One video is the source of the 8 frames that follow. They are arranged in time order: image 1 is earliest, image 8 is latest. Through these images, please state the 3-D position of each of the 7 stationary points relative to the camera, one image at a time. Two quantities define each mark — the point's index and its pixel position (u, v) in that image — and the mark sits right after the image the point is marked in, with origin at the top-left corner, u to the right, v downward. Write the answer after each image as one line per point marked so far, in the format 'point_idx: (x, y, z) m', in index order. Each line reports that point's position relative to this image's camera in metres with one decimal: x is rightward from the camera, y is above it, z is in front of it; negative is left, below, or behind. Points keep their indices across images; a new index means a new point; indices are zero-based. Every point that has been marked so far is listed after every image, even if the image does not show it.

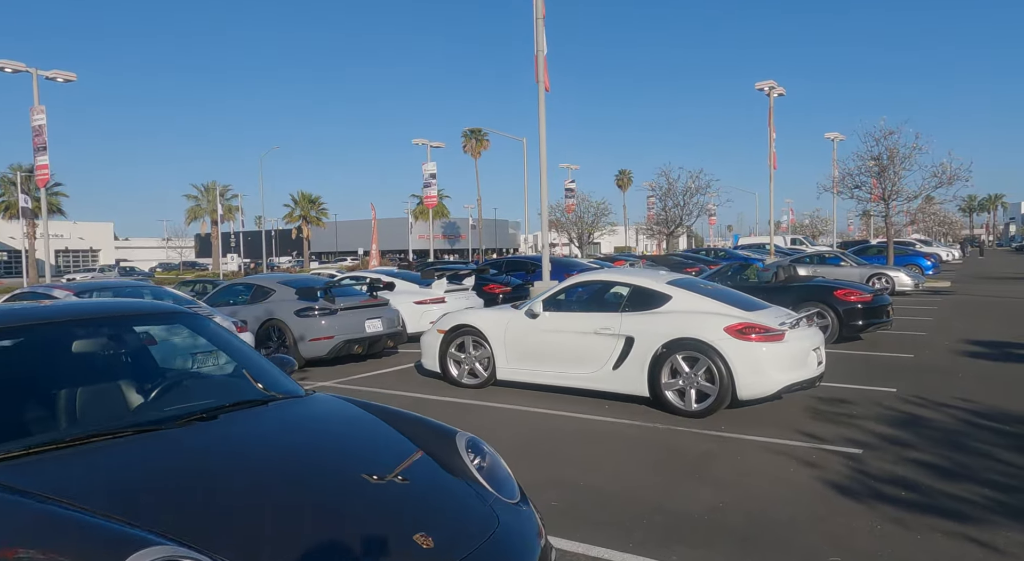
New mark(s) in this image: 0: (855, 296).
0: (+5.8, -0.3, +12.0) m
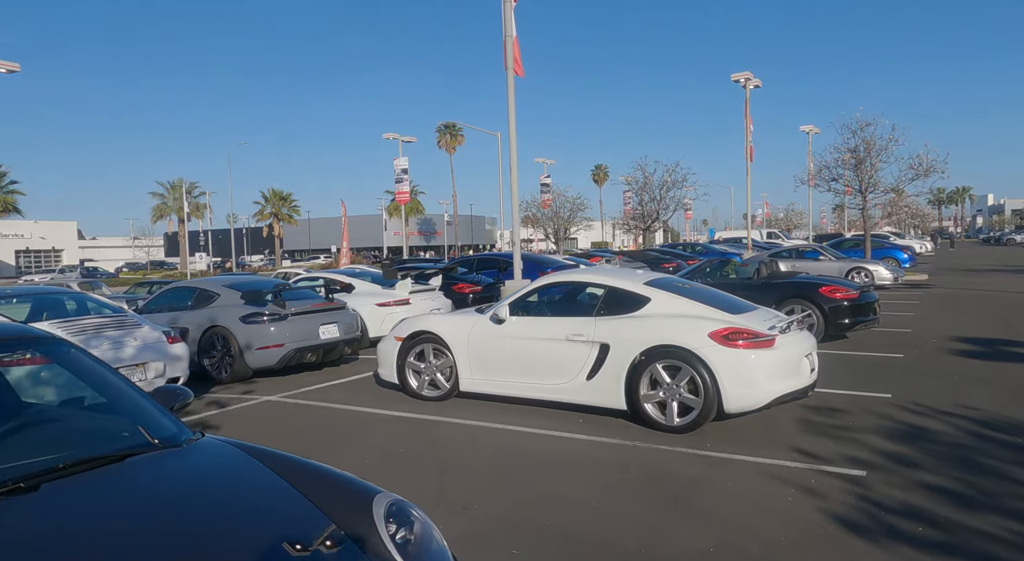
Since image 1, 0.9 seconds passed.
0: (+5.3, -0.2, +11.4) m
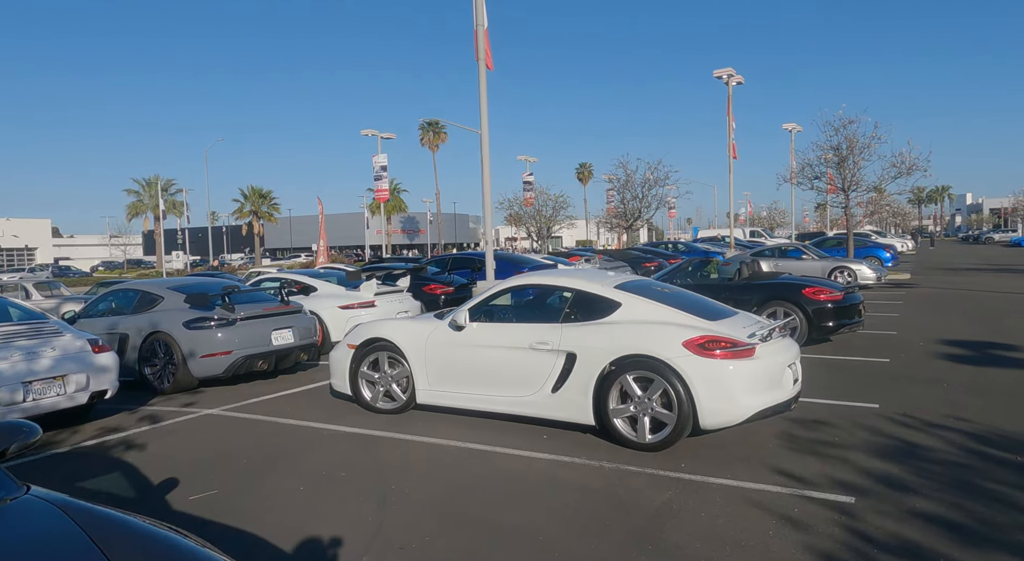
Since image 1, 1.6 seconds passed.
0: (+4.8, -0.2, +11.0) m
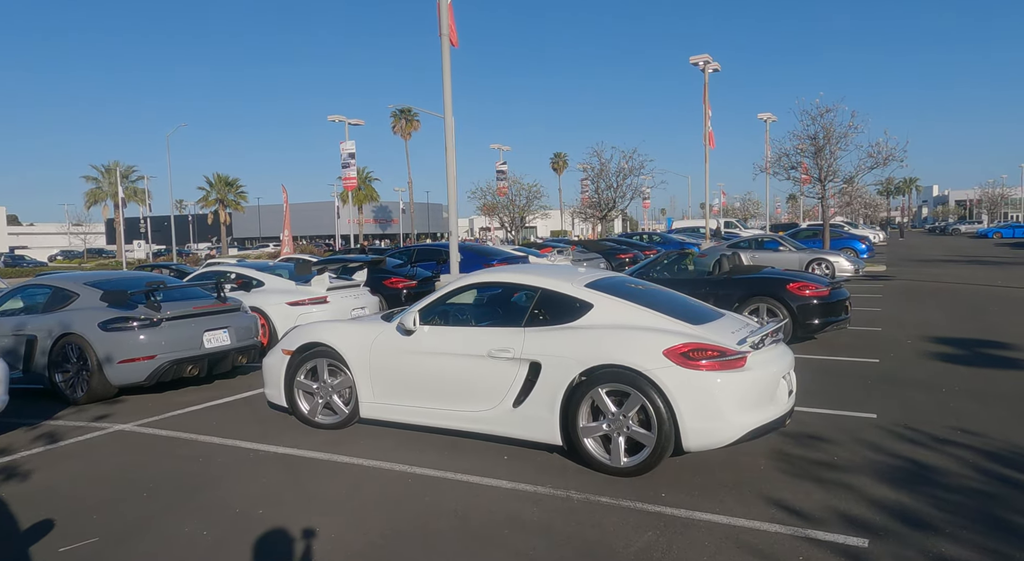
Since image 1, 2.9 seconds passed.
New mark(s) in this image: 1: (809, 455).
0: (+4.3, -0.1, +10.3) m
1: (+2.3, -1.4, +5.6) m
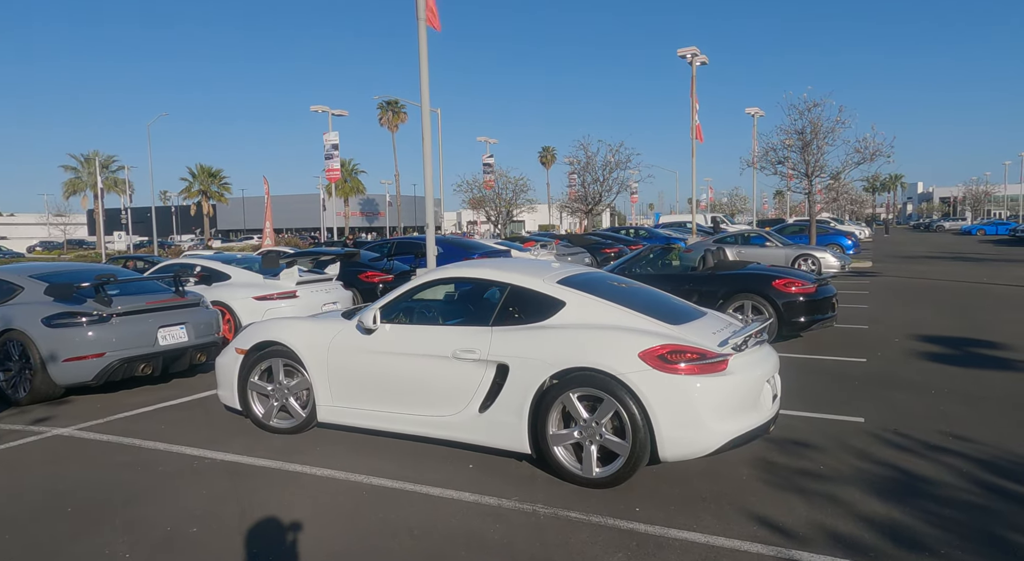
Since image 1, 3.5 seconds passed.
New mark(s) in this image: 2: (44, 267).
0: (+4.0, -0.1, +10.0) m
1: (+2.1, -1.4, +5.3) m
2: (-5.1, +0.1, +7.7) m
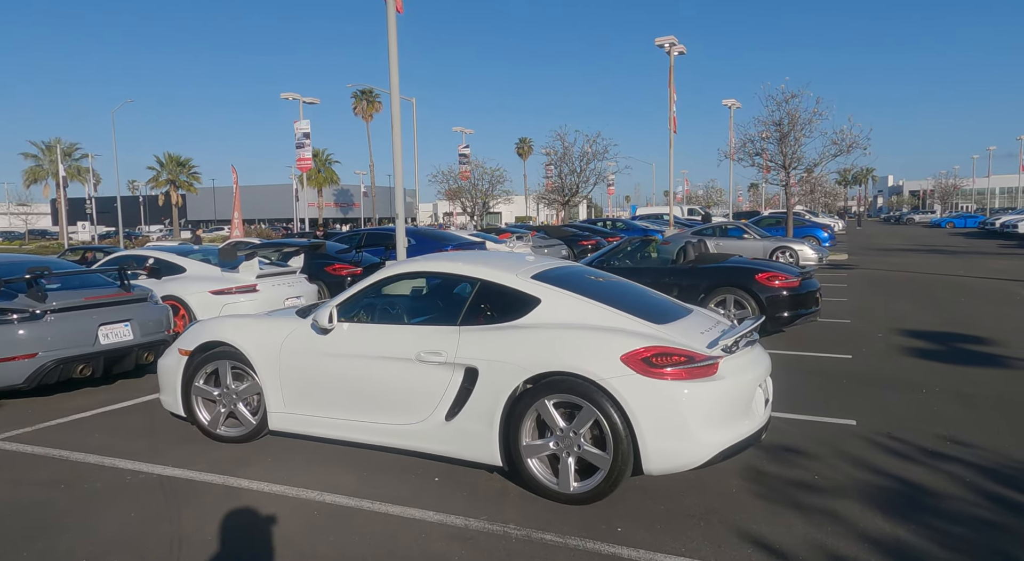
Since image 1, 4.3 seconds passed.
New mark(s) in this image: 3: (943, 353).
0: (+3.6, 0.0, +9.6) m
1: (+1.9, -1.3, +4.9) m
2: (-5.4, +0.2, +7.1) m
3: (+5.6, -0.9, +9.2) m
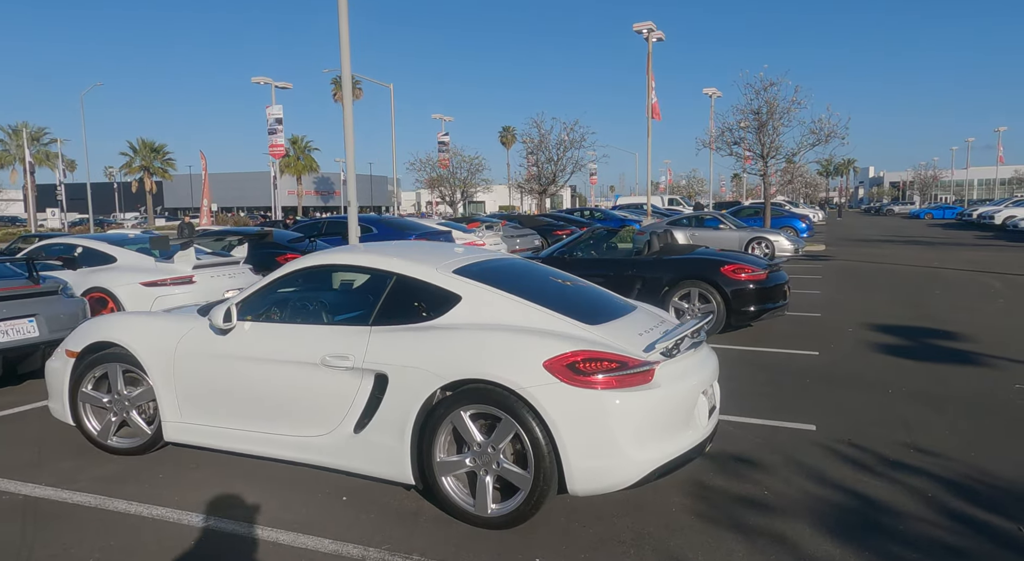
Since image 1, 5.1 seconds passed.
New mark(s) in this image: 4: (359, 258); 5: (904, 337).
0: (+3.0, +0.1, +9.2) m
1: (+1.4, -1.3, +4.4) m
2: (-5.9, +0.3, +6.4) m
3: (+5.0, -0.9, +8.8) m
4: (-1.0, +0.1, +4.6) m
5: (+5.3, -0.8, +9.5) m
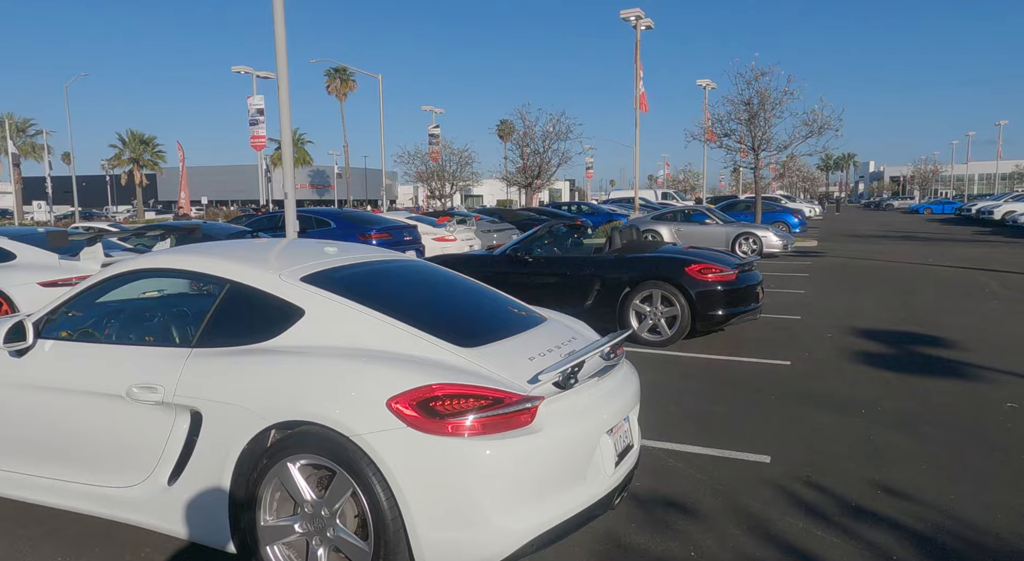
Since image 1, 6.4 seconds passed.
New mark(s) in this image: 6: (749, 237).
0: (+2.4, +0.1, +8.3) m
1: (+0.7, -1.3, +3.6) m
2: (-6.6, +0.3, +5.6) m
3: (+4.3, -0.9, +7.9) m
4: (-1.6, +0.1, +3.7) m
5: (+4.6, -0.8, +8.6) m
6: (+6.5, +1.2, +19.6) m
